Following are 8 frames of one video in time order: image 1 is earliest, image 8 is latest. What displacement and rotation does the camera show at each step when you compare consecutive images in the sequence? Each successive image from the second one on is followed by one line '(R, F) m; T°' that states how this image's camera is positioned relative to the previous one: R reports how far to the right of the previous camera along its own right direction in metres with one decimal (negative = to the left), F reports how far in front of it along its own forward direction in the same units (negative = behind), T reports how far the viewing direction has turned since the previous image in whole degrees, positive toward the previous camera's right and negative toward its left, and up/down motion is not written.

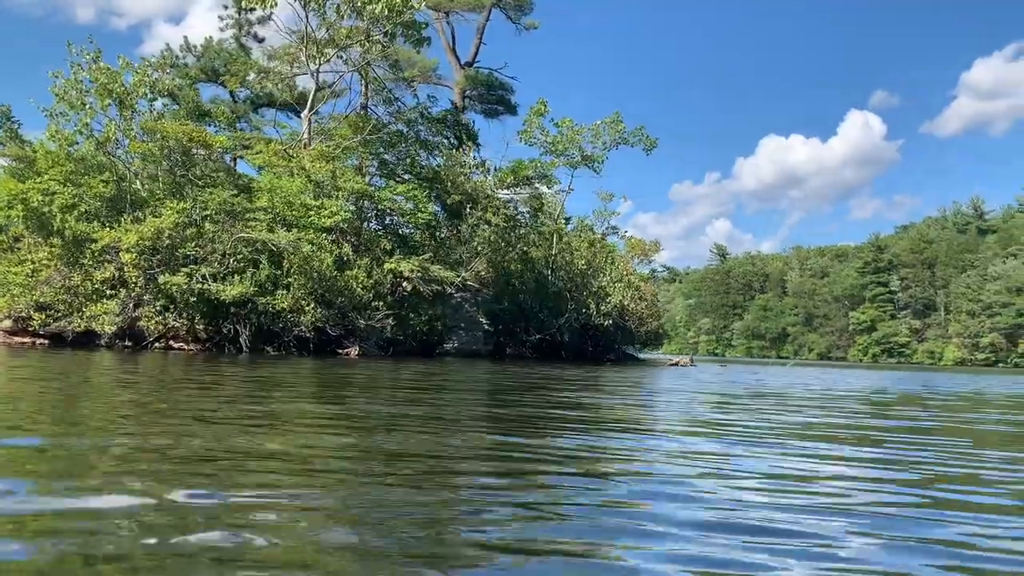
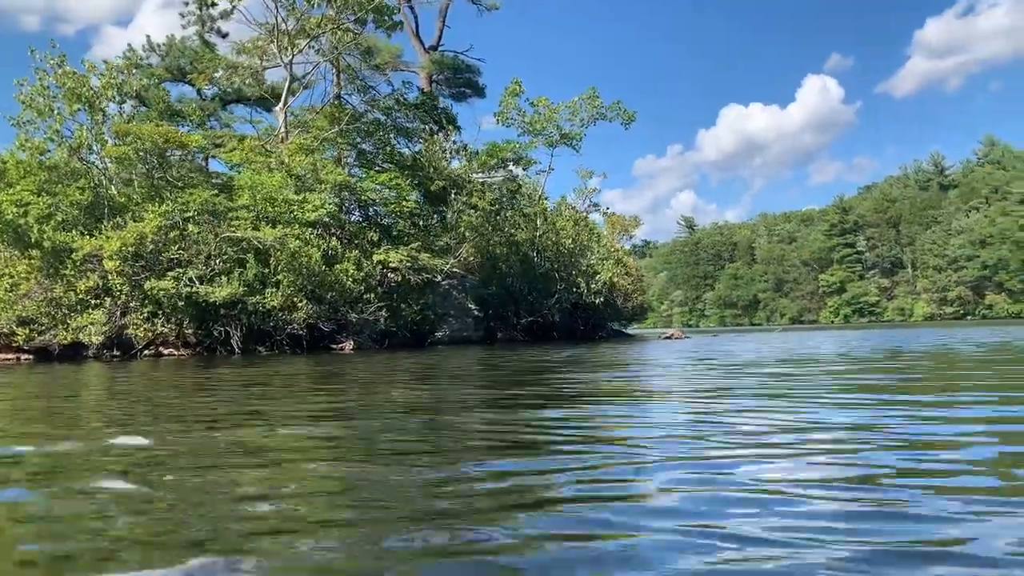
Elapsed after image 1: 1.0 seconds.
(-0.5, +0.2) m; +2°
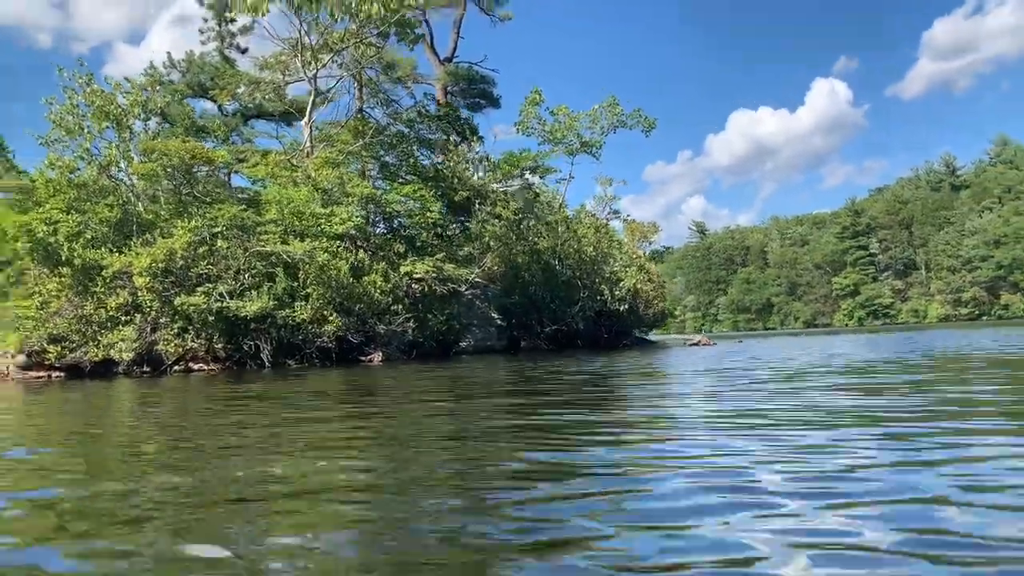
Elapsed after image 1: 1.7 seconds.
(-0.4, 0.0) m; -1°
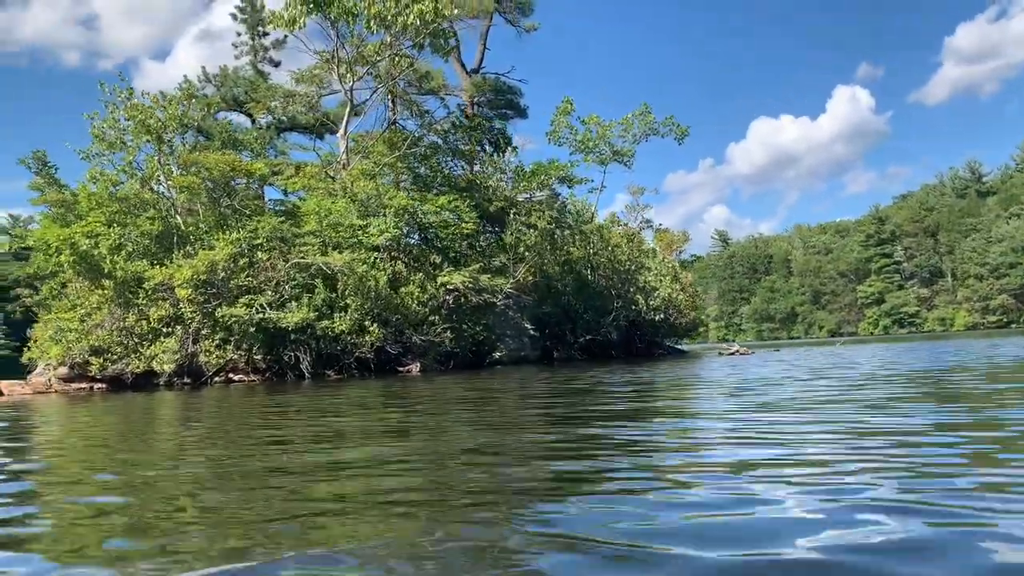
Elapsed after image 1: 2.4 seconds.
(-0.4, 0.0) m; -1°
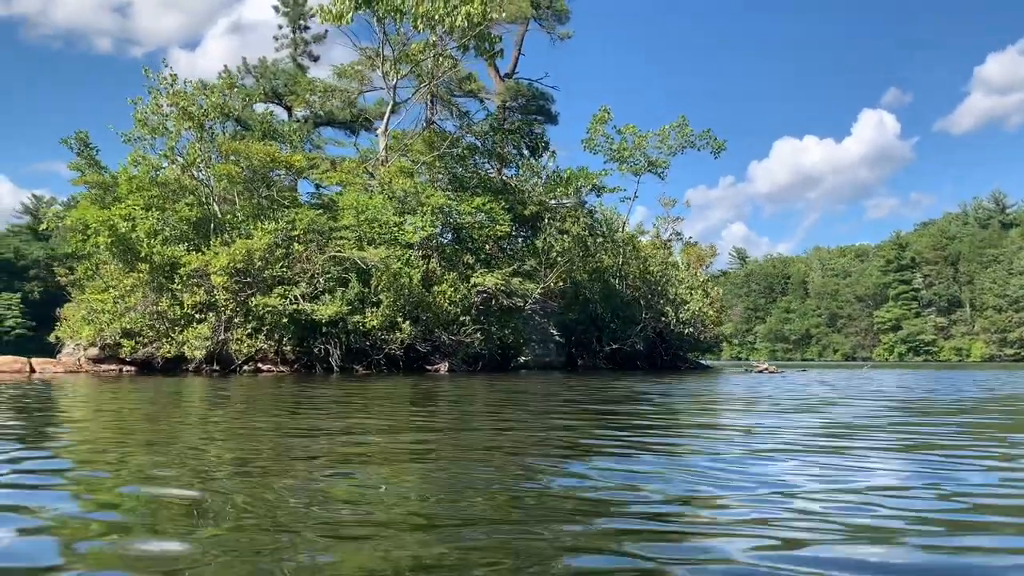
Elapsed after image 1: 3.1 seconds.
(-0.4, 0.0) m; -1°
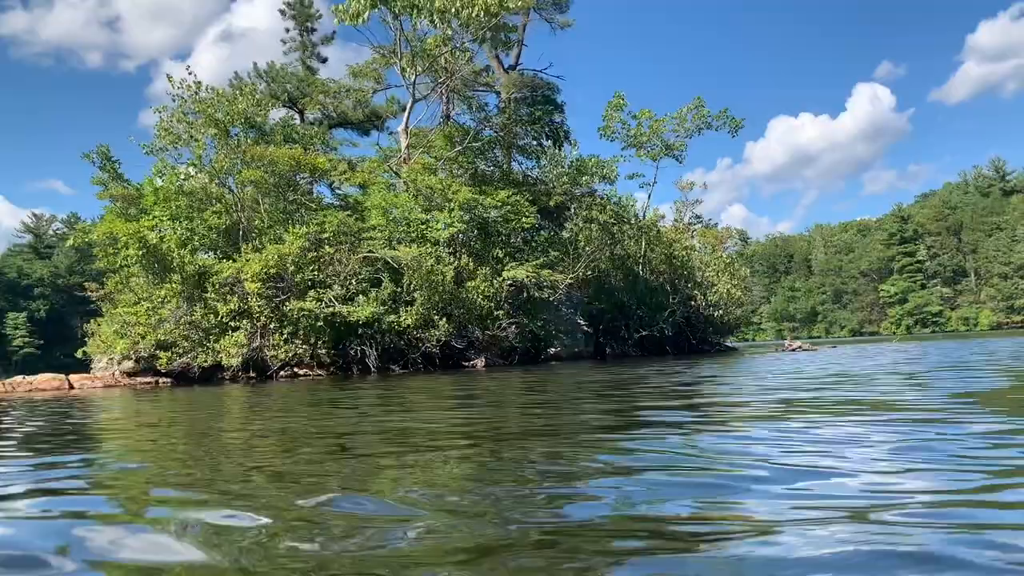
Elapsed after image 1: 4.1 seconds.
(-0.7, +0.1) m; 0°
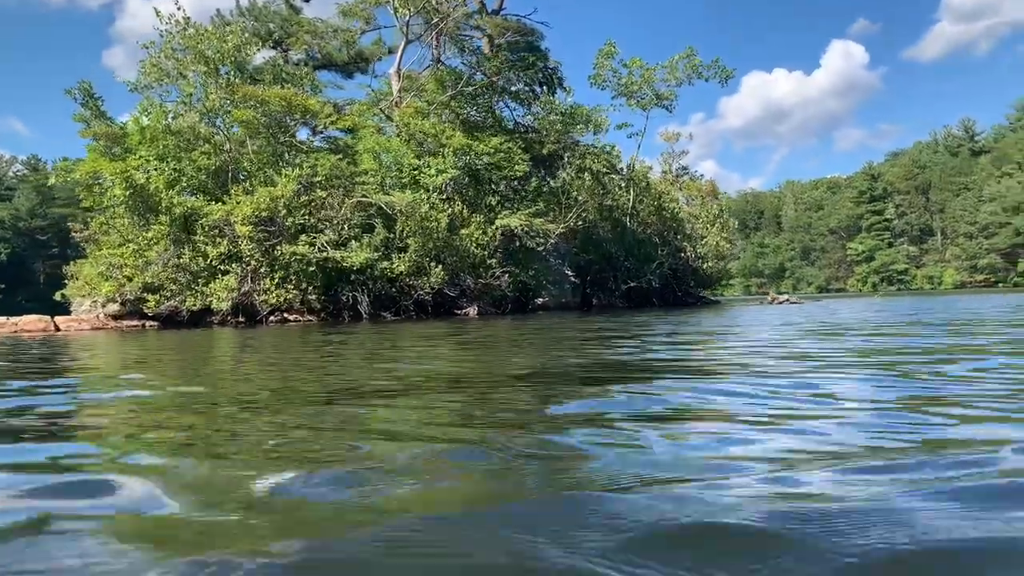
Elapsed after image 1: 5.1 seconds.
(-0.5, +0.1) m; +2°
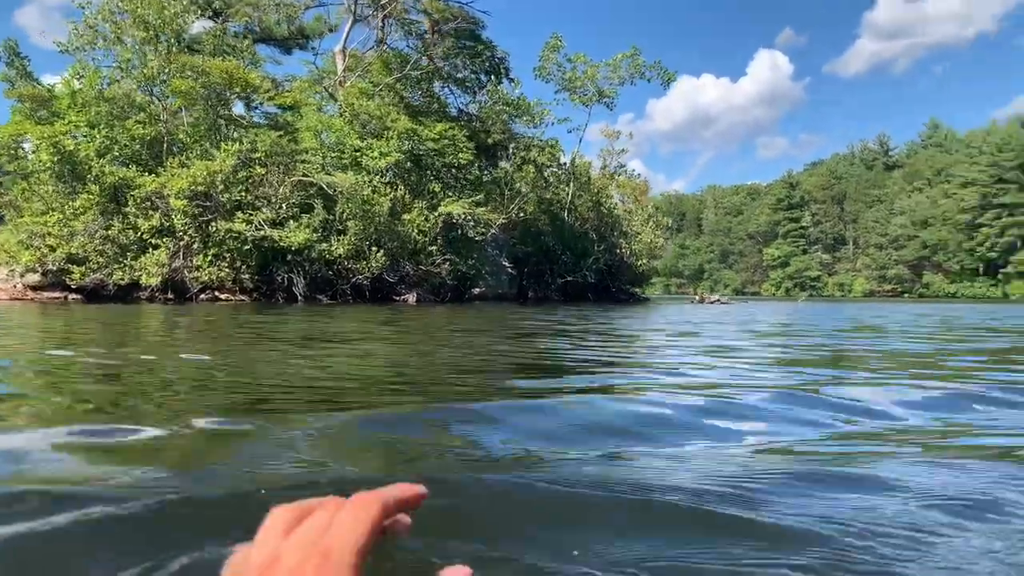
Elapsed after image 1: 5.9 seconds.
(-0.4, +0.1) m; +5°
